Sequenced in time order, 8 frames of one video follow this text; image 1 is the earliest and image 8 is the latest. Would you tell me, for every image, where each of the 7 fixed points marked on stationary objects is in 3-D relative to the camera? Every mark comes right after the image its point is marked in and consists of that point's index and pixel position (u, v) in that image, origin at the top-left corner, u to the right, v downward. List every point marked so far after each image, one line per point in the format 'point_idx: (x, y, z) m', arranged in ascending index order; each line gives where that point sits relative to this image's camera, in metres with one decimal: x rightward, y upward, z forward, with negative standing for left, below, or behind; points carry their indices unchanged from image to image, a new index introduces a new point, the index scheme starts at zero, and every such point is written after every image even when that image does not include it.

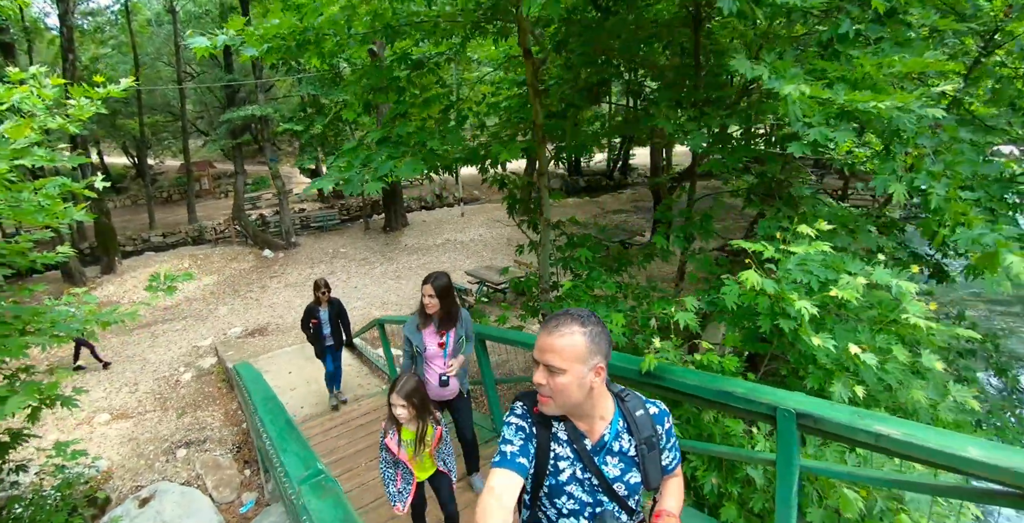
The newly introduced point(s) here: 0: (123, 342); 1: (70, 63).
0: (-7.1, -1.4, +9.3) m
1: (-11.3, +5.1, +12.7) m
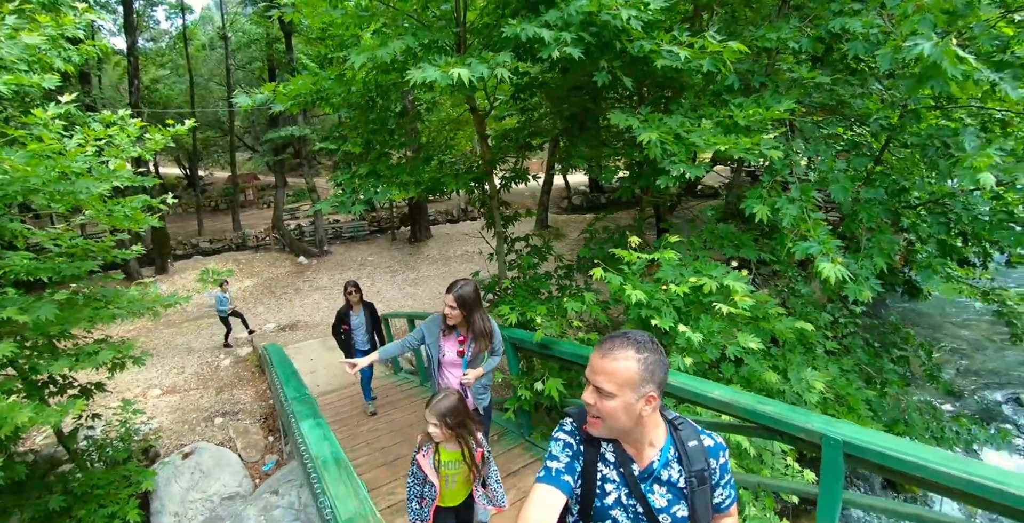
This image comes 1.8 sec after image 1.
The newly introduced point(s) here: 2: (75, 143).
0: (-7.1, -1.5, +10.6) m
1: (-10.9, +5.0, +14.5) m
2: (-3.3, +0.9, +3.8) m
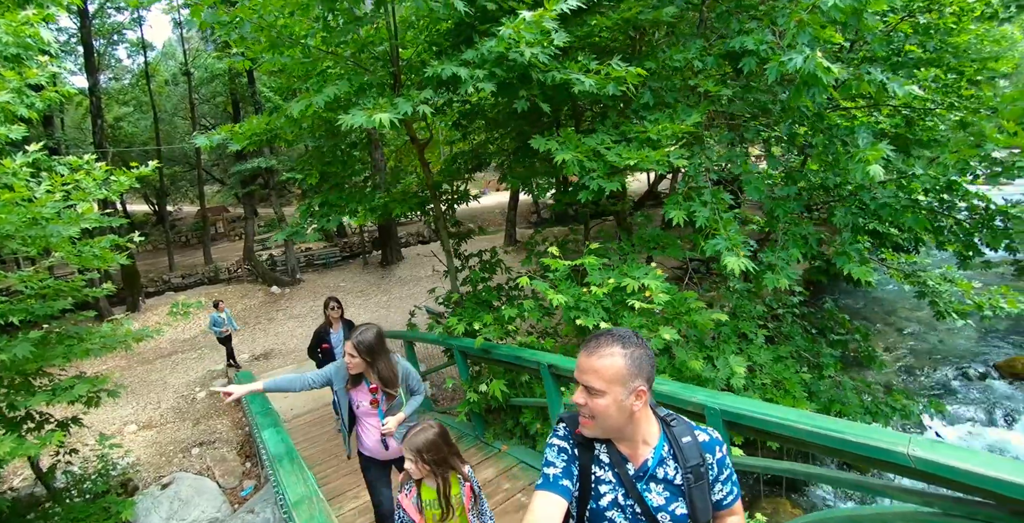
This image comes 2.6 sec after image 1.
0: (-7.6, -2.2, +10.6) m
1: (-12.0, +3.9, +14.5) m
2: (-3.8, +0.6, +4.0) m
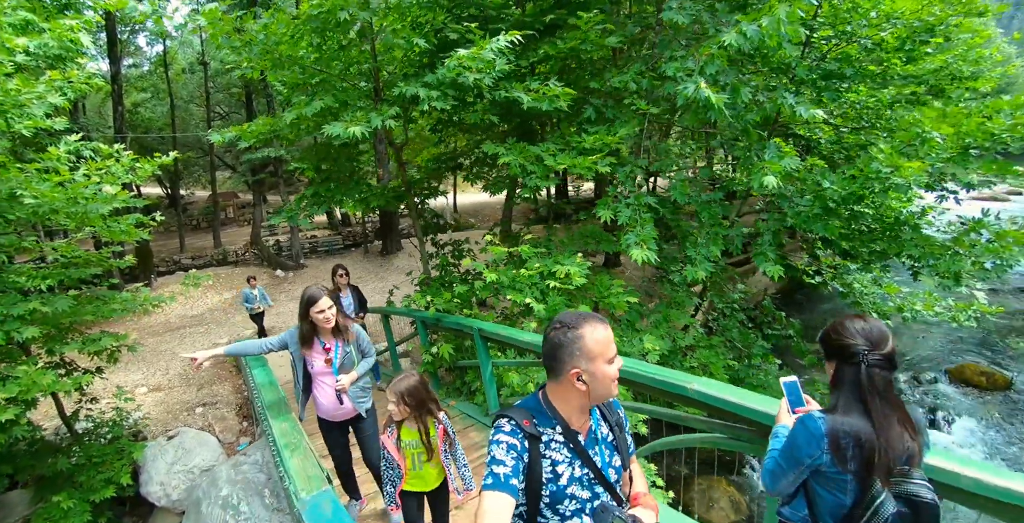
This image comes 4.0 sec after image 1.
0: (-8.0, -1.8, +11.4) m
1: (-12.1, +4.5, +15.4) m
2: (-4.1, +0.8, +4.8) m
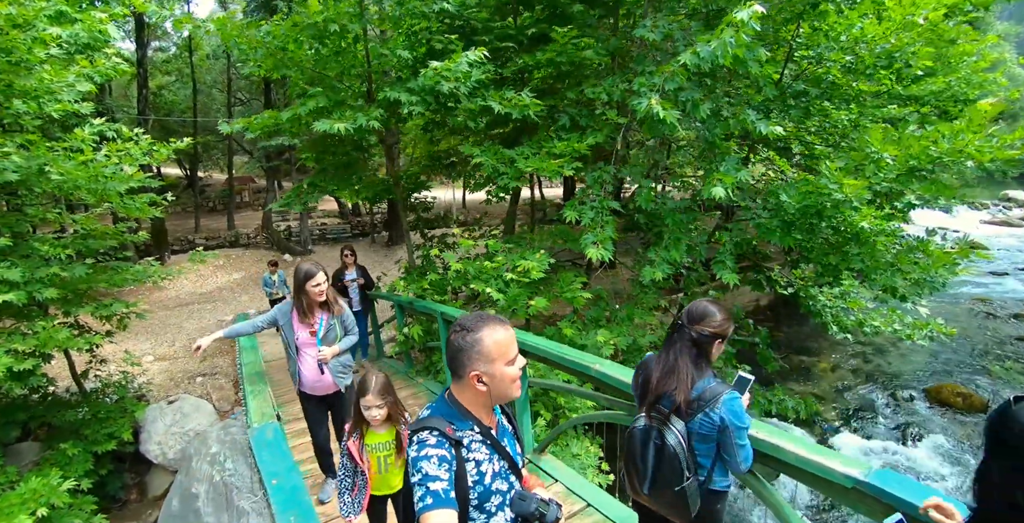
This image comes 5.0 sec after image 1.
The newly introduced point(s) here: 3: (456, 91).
0: (-8.3, -1.2, +12.0) m
1: (-11.9, +5.3, +16.1) m
2: (-4.4, +1.1, +5.3) m
3: (-0.4, +1.4, +4.2) m
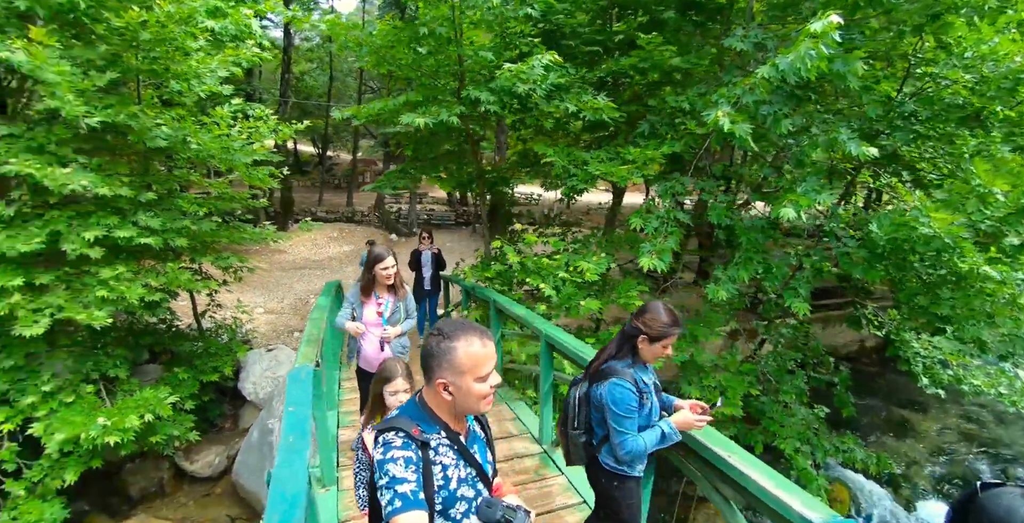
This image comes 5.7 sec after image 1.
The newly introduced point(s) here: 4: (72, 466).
0: (-6.2, -0.3, +13.6) m
1: (-8.2, +6.6, +18.2) m
2: (-3.4, +1.6, +6.2) m
3: (+0.2, +1.5, +4.4) m
4: (-3.4, -1.6, +3.8) m
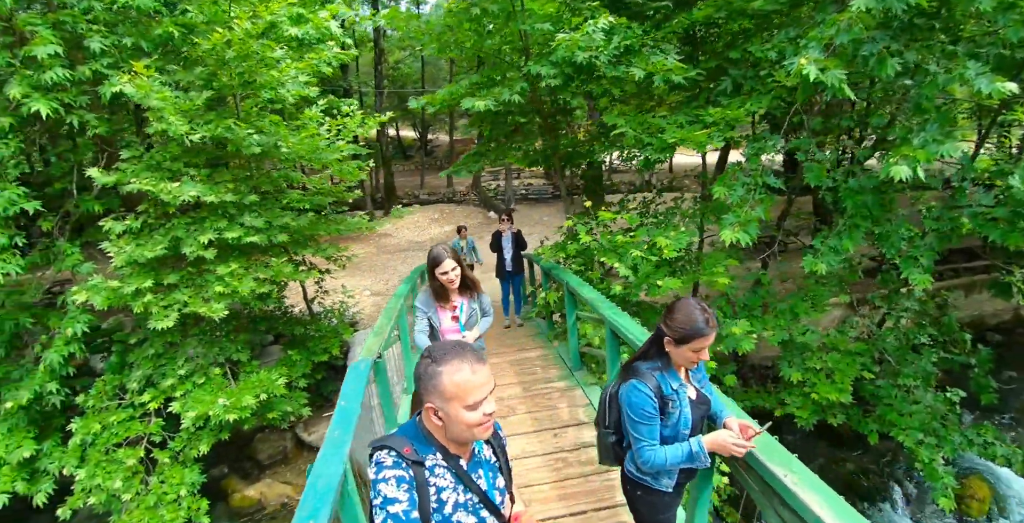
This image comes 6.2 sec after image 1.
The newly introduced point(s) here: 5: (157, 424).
0: (-3.6, +0.1, +14.5) m
1: (-5.0, +7.2, +19.1) m
2: (-2.5, +1.8, +6.7) m
3: (+0.7, +1.6, +4.1) m
4: (-2.7, -1.6, +4.5) m
5: (-3.0, -1.4, +4.3) m
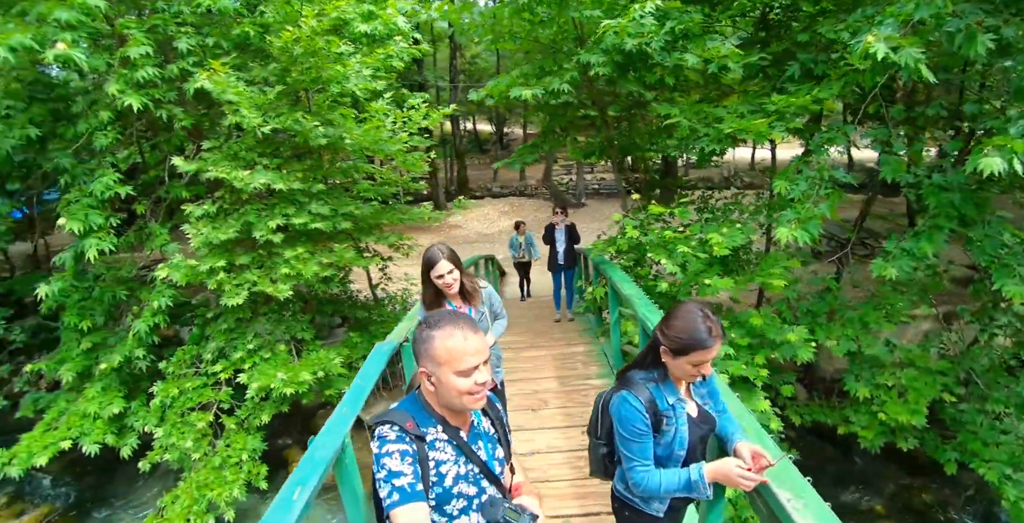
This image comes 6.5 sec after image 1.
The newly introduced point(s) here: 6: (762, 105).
0: (-1.7, +0.4, +14.9) m
1: (-2.2, +7.6, +19.5) m
2: (-1.7, +1.9, +6.9) m
3: (+1.1, +1.7, +3.9) m
4: (-2.4, -1.4, +4.8) m
5: (-2.7, -1.2, +4.7) m
6: (+2.1, +1.2, +4.1) m
